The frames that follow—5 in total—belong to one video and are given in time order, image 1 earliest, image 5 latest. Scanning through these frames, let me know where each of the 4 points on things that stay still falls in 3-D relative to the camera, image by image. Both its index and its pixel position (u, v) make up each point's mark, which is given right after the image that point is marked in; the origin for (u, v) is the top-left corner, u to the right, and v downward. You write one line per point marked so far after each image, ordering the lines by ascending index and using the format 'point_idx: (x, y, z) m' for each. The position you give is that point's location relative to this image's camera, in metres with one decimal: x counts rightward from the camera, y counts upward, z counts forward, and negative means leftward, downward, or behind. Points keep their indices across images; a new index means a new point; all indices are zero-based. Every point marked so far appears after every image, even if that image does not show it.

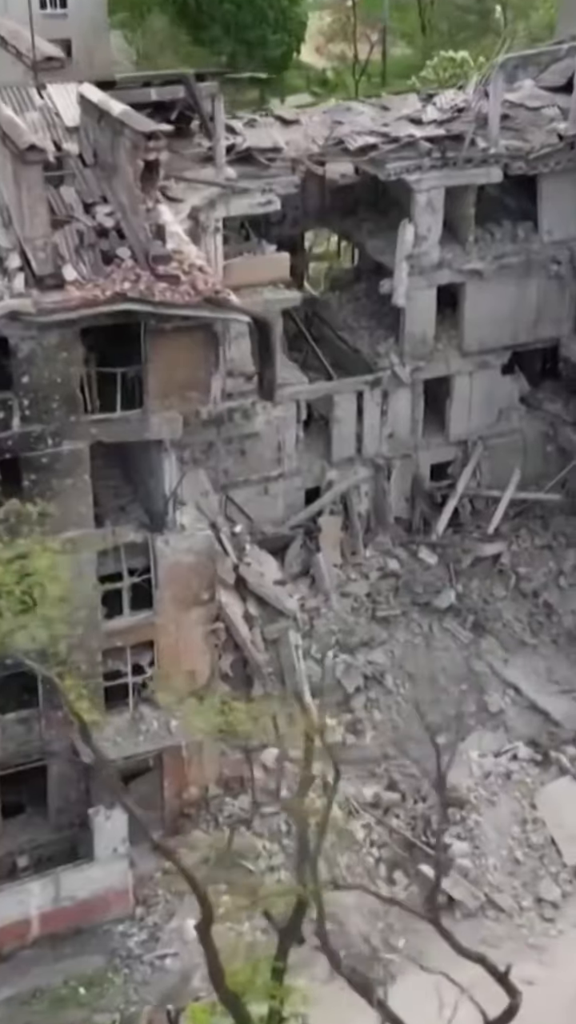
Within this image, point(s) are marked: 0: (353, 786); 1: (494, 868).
0: (+0.9, -3.5, +19.8) m
1: (+2.5, -4.3, +18.8) m
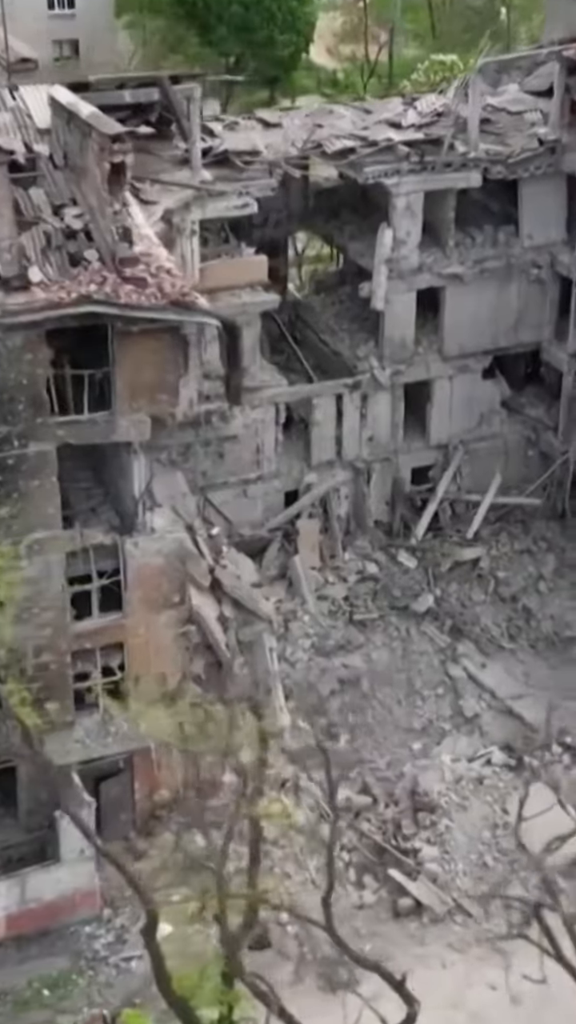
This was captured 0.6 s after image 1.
0: (+0.5, -3.5, +19.8) m
1: (+2.1, -4.4, +18.8) m
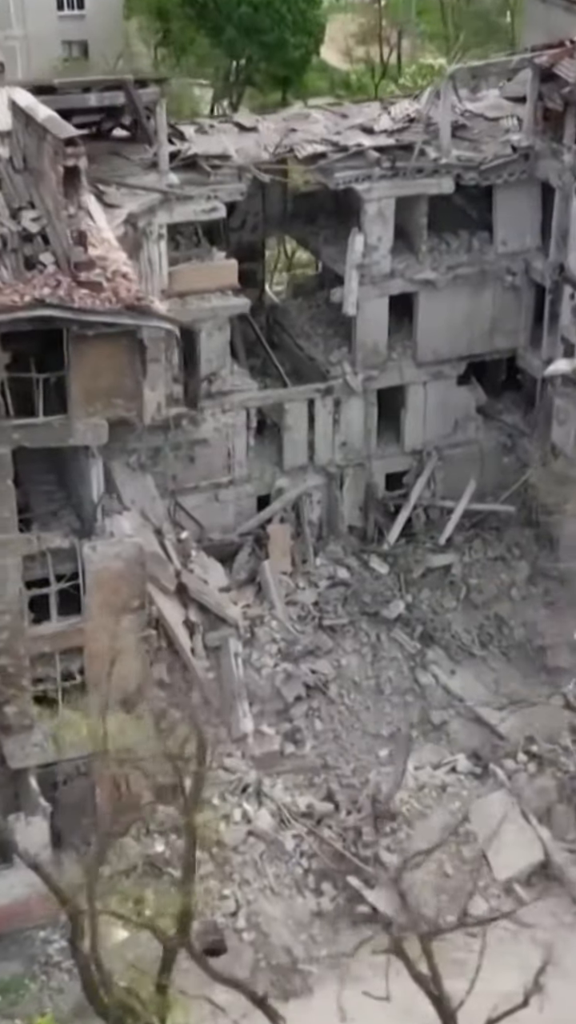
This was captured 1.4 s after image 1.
0: (0.0, -3.6, +19.7) m
1: (+1.6, -4.5, +18.7) m
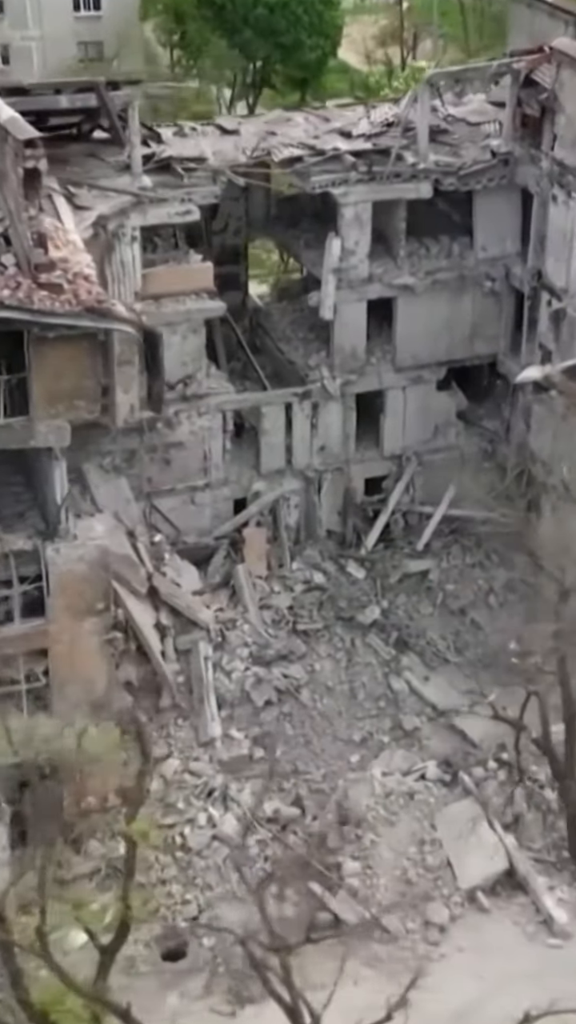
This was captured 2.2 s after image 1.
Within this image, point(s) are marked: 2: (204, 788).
0: (-0.4, -3.7, +19.7) m
1: (+1.2, -4.5, +18.6) m
2: (-1.1, -3.5, +19.7) m
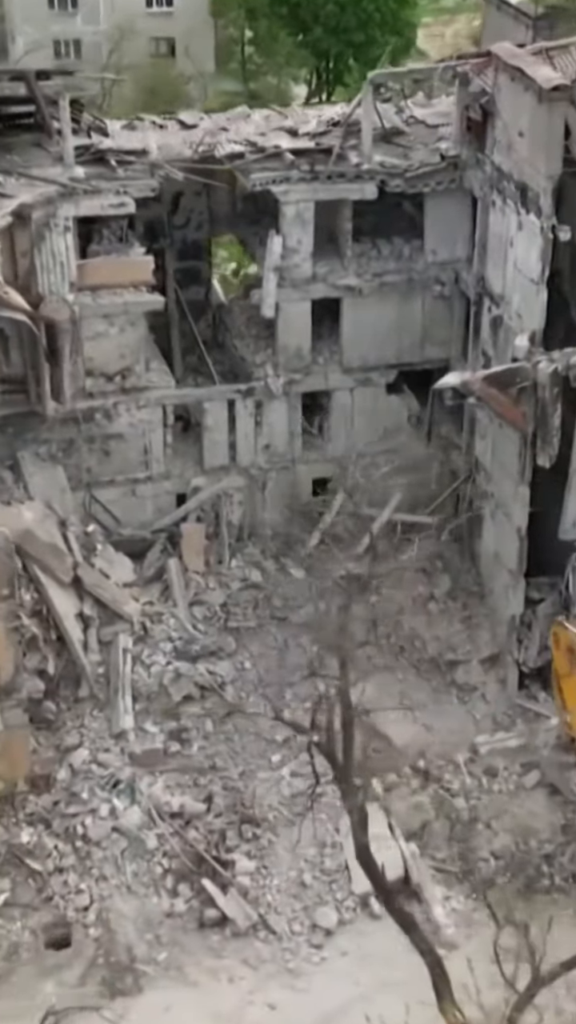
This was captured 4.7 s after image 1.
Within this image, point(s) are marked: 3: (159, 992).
0: (-1.6, -3.6, +19.7) m
1: (-0.1, -4.5, +18.6) m
2: (-2.3, -3.4, +19.7) m
3: (-1.4, -5.4, +17.5) m
